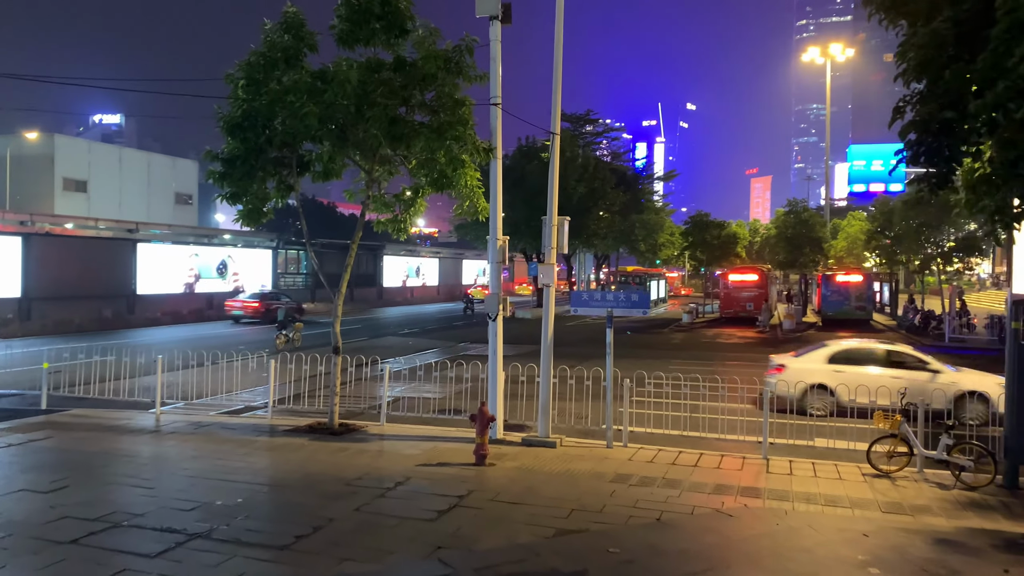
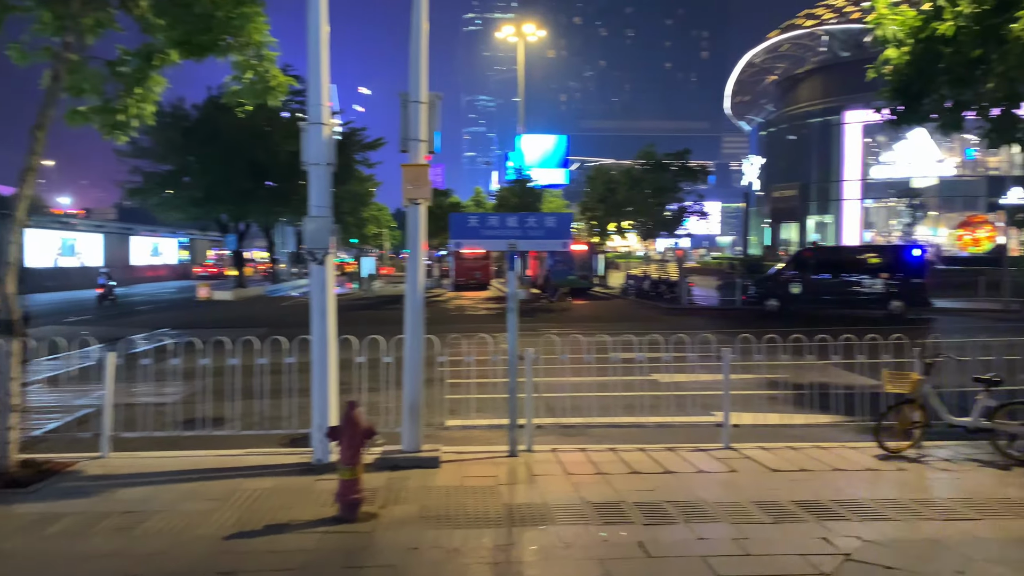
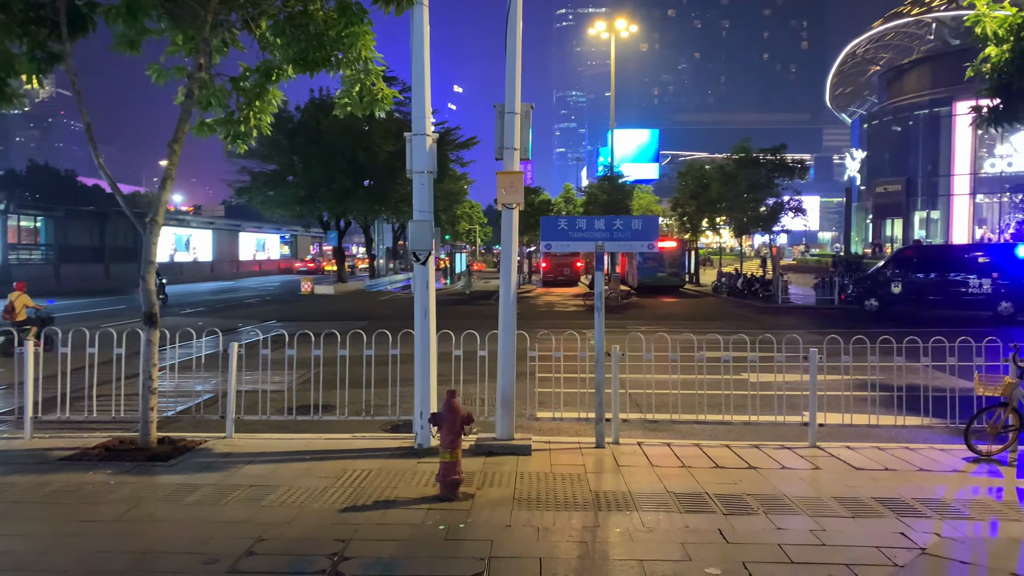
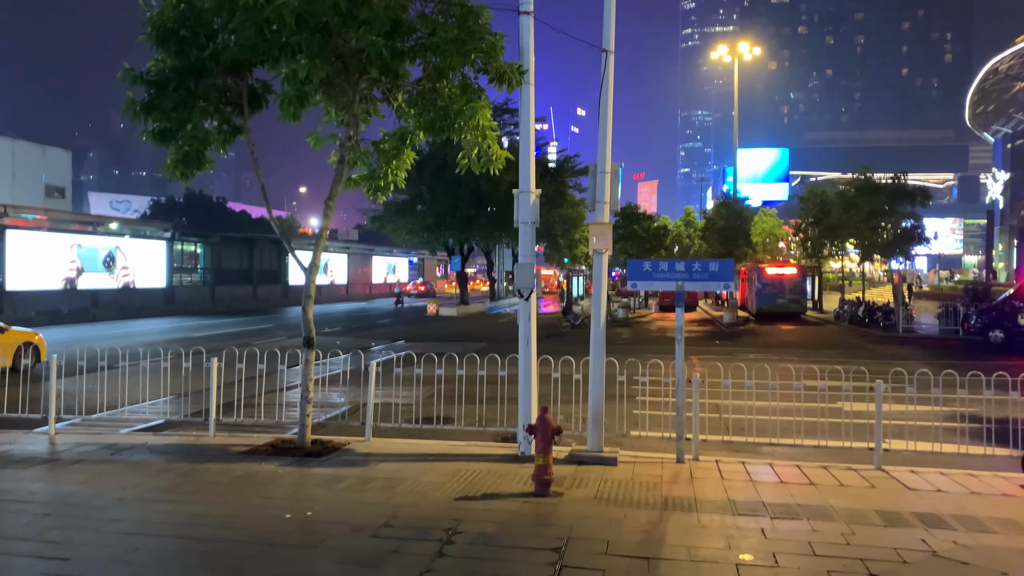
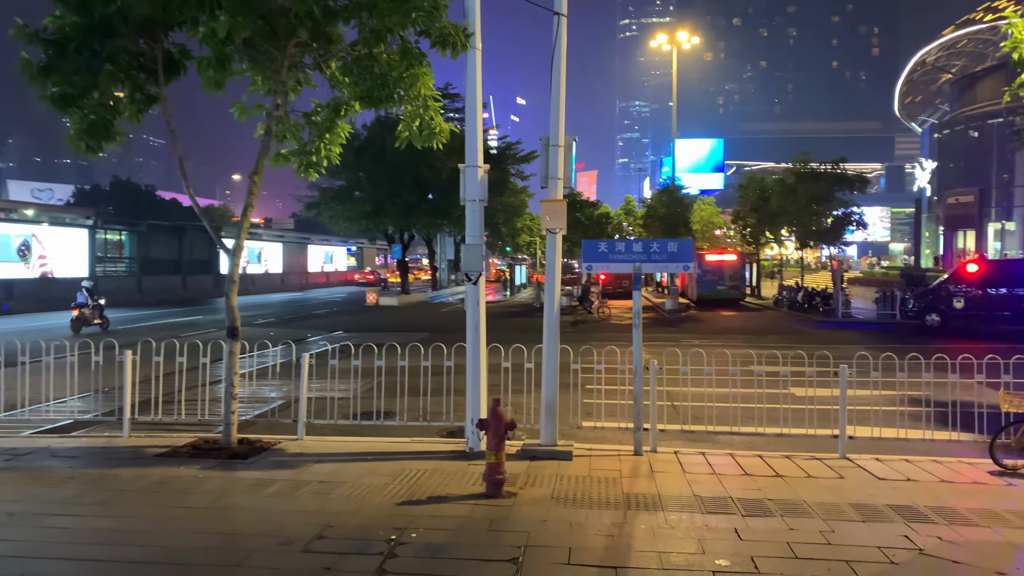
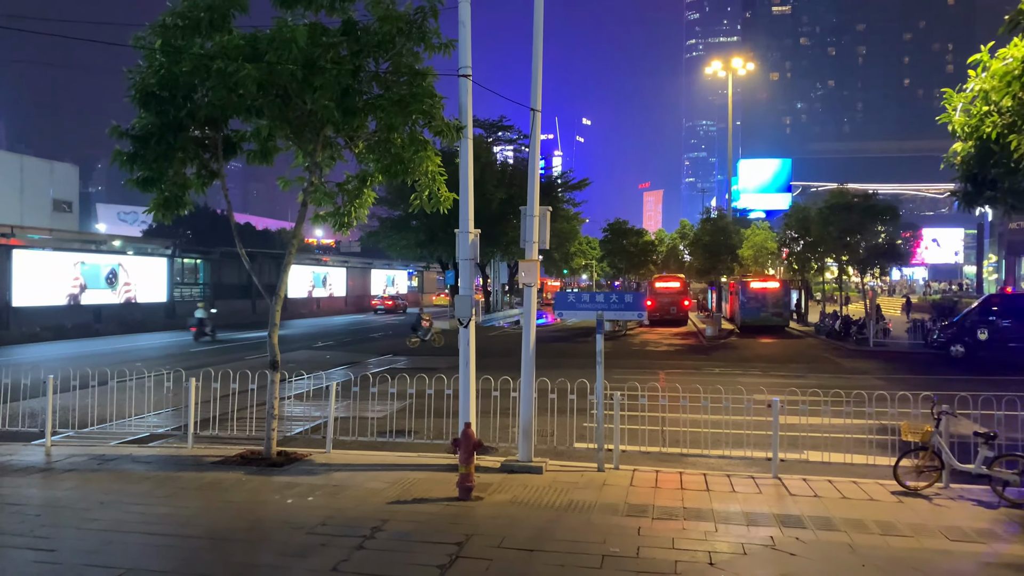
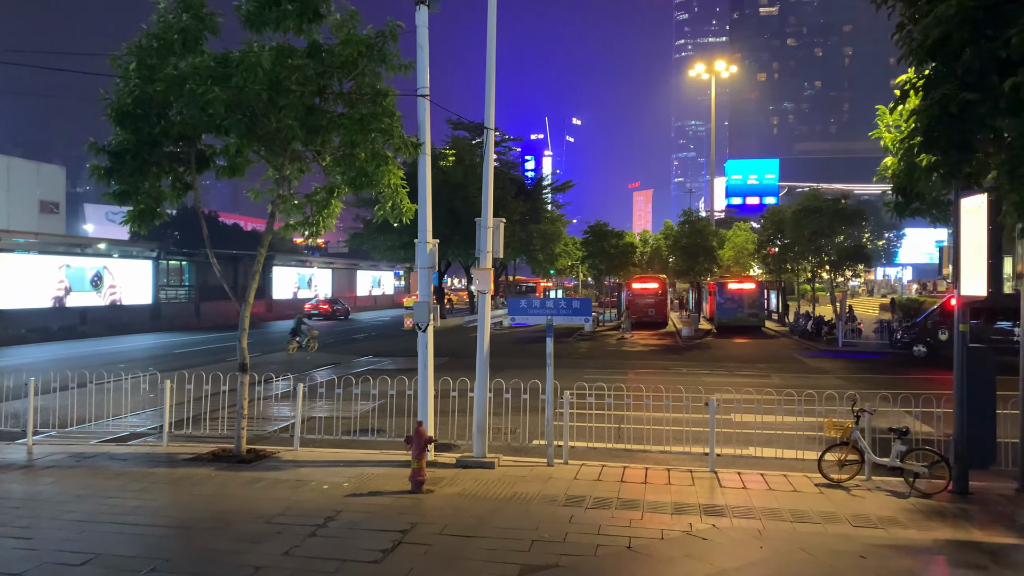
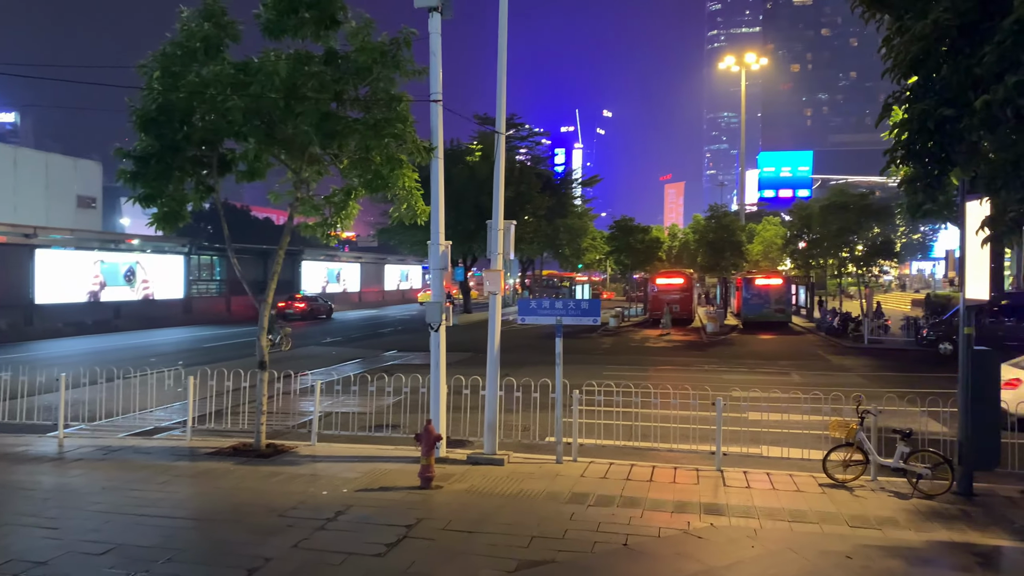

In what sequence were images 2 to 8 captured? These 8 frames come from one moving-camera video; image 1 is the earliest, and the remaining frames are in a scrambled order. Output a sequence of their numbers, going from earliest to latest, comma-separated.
8, 7, 6, 4, 5, 3, 2
